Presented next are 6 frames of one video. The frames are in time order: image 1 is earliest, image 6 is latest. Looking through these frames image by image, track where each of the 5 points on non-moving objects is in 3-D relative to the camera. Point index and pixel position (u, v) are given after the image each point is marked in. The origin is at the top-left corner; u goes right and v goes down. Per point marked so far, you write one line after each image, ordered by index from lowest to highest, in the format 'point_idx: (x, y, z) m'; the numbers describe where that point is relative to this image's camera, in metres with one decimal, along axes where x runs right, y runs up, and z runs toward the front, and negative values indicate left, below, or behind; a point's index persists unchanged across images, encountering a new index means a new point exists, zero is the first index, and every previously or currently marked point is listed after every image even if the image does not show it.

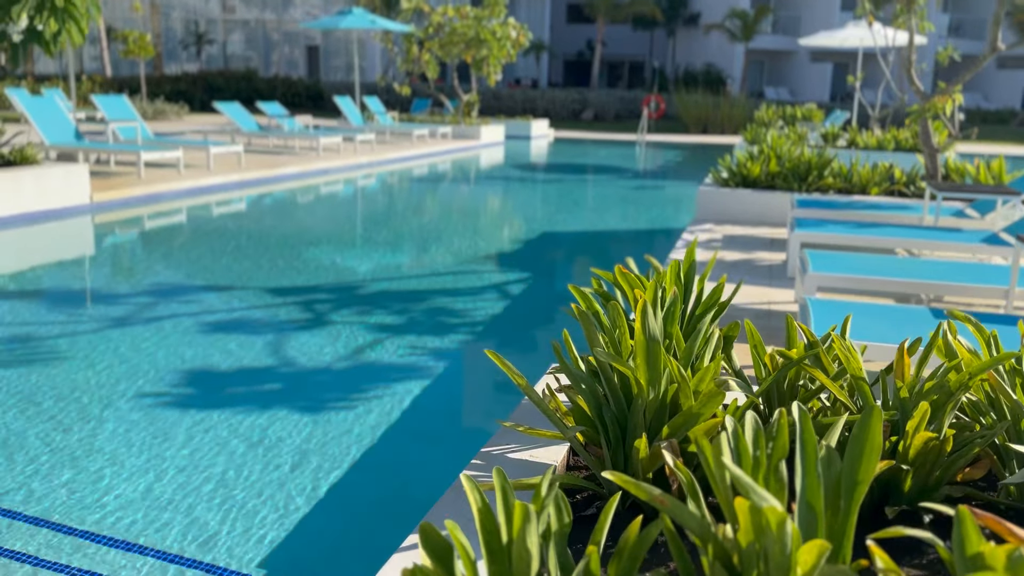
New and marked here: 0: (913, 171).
0: (+4.7, +1.4, +9.3) m
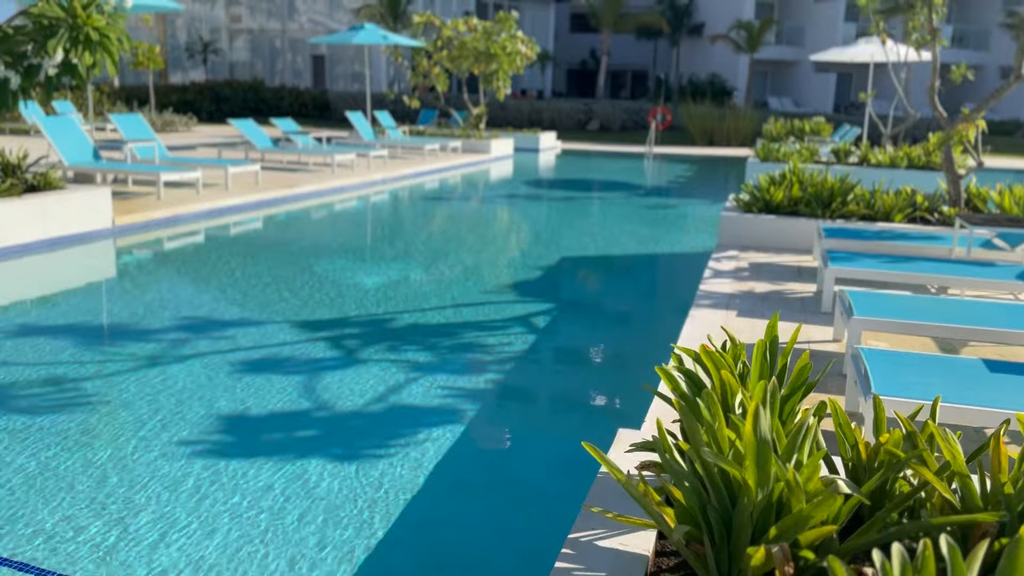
0: (+5.0, +1.1, +9.3) m
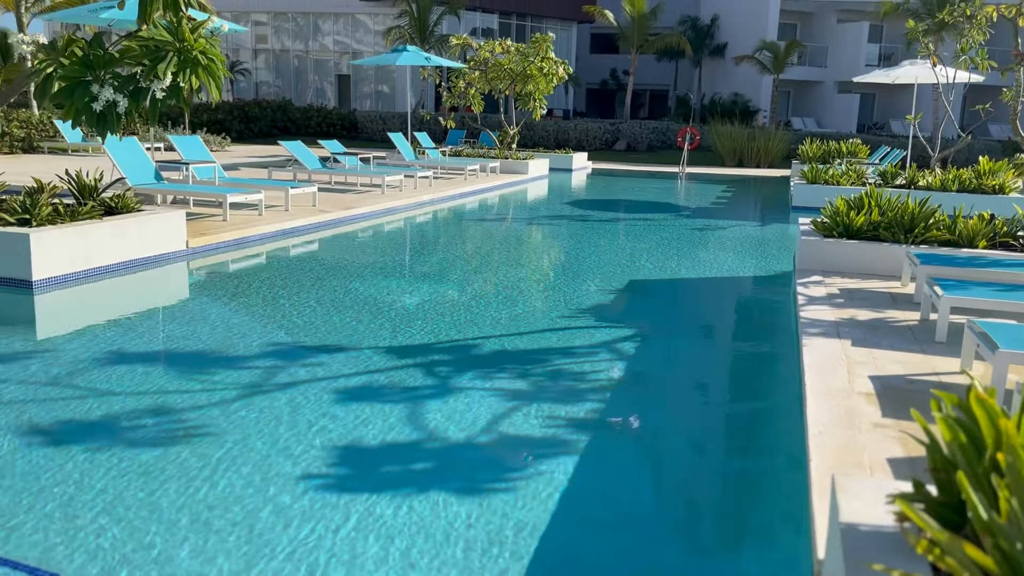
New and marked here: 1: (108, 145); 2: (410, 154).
0: (+5.8, +0.8, +9.1) m
1: (-5.5, +2.0, +10.8) m
2: (-2.5, +3.3, +19.1) m
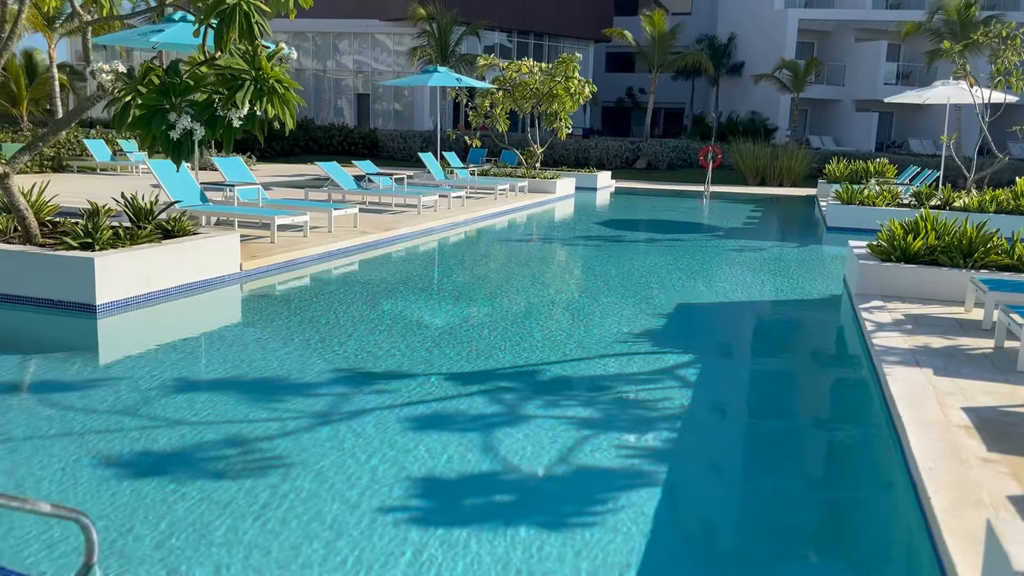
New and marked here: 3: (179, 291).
0: (+6.4, +0.5, +9.0) m
1: (-4.9, +1.7, +10.9) m
2: (-1.7, +2.8, +19.1) m
3: (-3.5, 0.0, +8.3) m
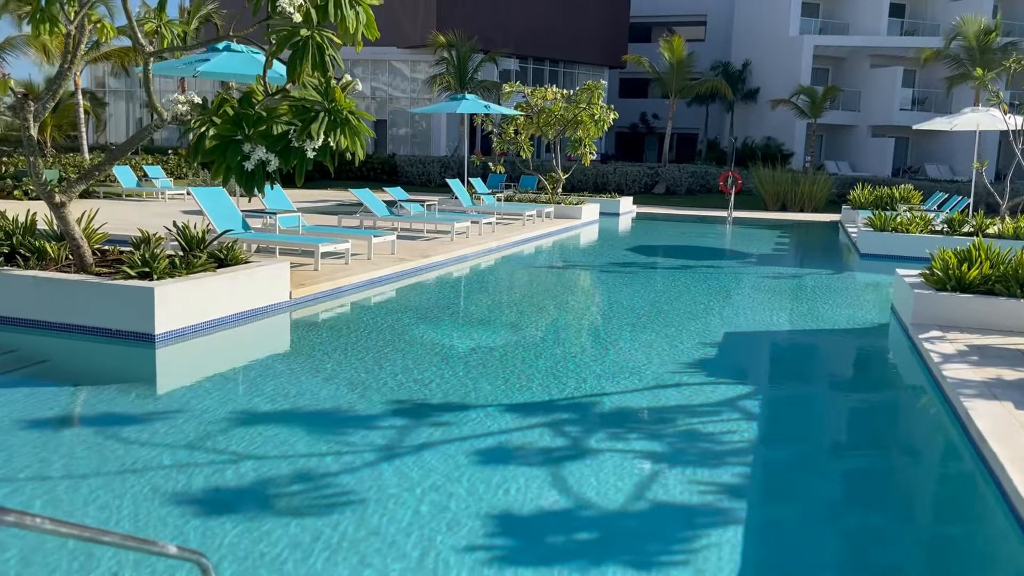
0: (+7.0, +0.2, +8.9) m
1: (-4.3, +1.3, +10.9) m
2: (-1.1, +2.2, +19.1) m
3: (-3.0, -0.3, +8.2) m
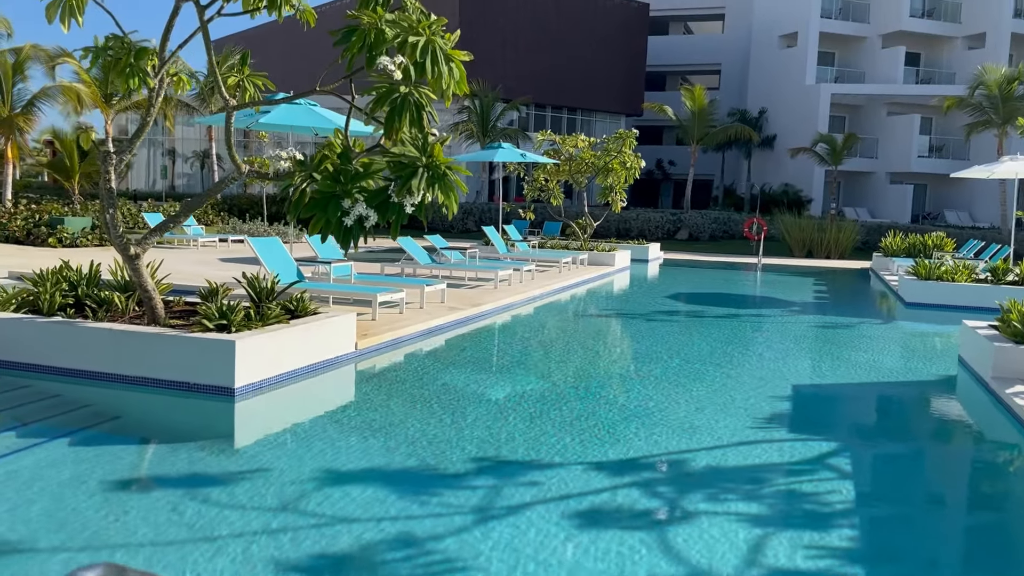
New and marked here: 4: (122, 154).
0: (+7.8, -0.4, +8.7) m
1: (-3.6, +0.6, +10.9) m
2: (-0.2, +1.0, +19.1) m
3: (-2.2, -0.9, +8.1) m
4: (-3.9, +1.3, +7.8) m
